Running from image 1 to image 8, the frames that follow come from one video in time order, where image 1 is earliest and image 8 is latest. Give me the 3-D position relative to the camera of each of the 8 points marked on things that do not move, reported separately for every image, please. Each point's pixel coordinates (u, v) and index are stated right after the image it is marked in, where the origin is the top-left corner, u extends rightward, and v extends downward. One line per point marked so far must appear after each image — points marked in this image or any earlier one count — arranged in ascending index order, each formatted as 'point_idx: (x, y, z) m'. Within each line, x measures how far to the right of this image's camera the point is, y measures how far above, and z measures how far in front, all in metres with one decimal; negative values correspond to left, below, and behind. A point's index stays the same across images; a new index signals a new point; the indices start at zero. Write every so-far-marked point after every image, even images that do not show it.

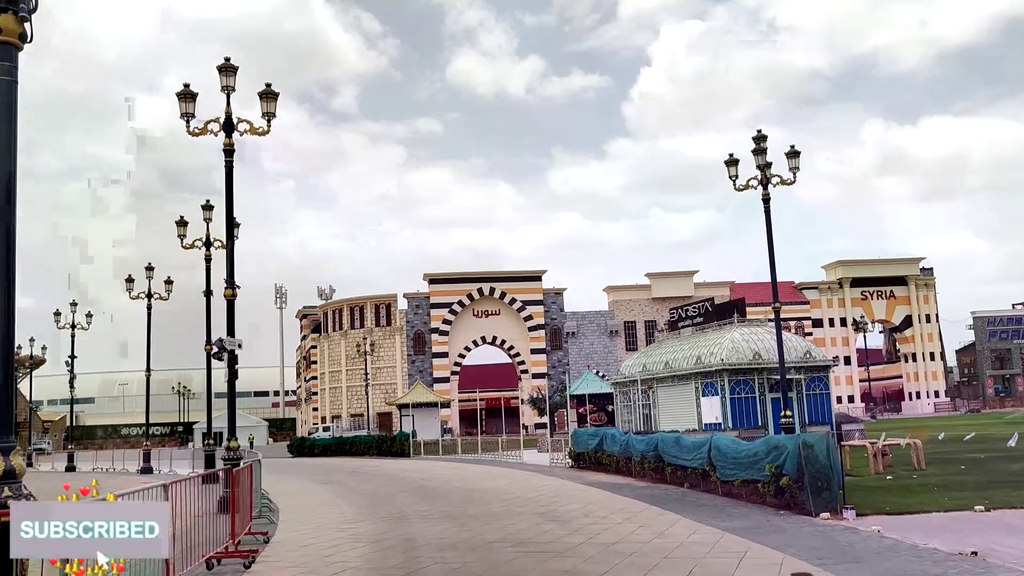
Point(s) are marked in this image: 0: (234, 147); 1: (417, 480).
0: (-4.2, +2.1, +14.4) m
1: (-2.0, -4.0, +20.0) m
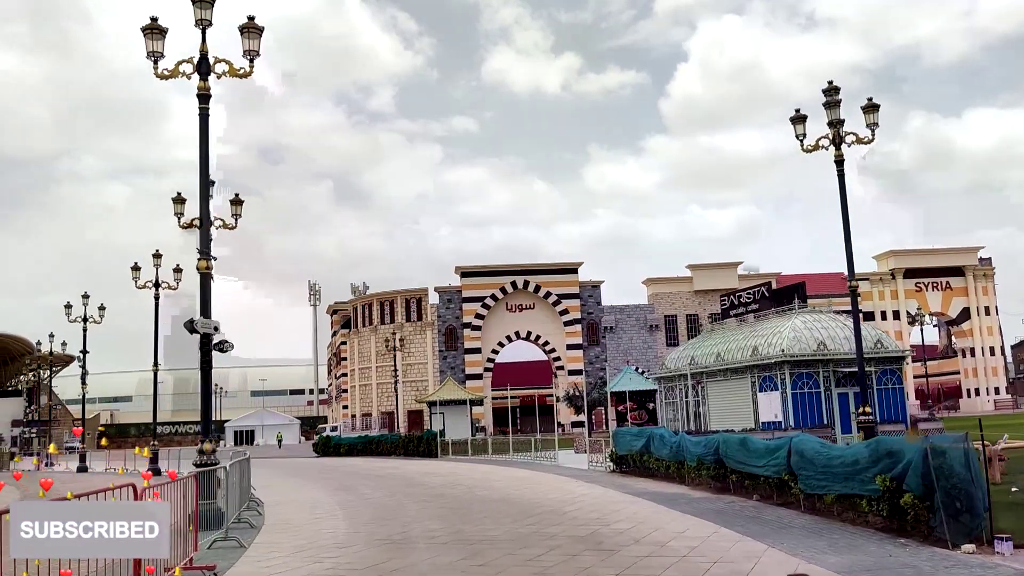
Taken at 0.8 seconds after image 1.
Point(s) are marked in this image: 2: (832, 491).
0: (-3.8, +2.5, +12.1) m
1: (-1.4, -3.6, +17.6) m
2: (+3.1, -2.0, +9.4) m
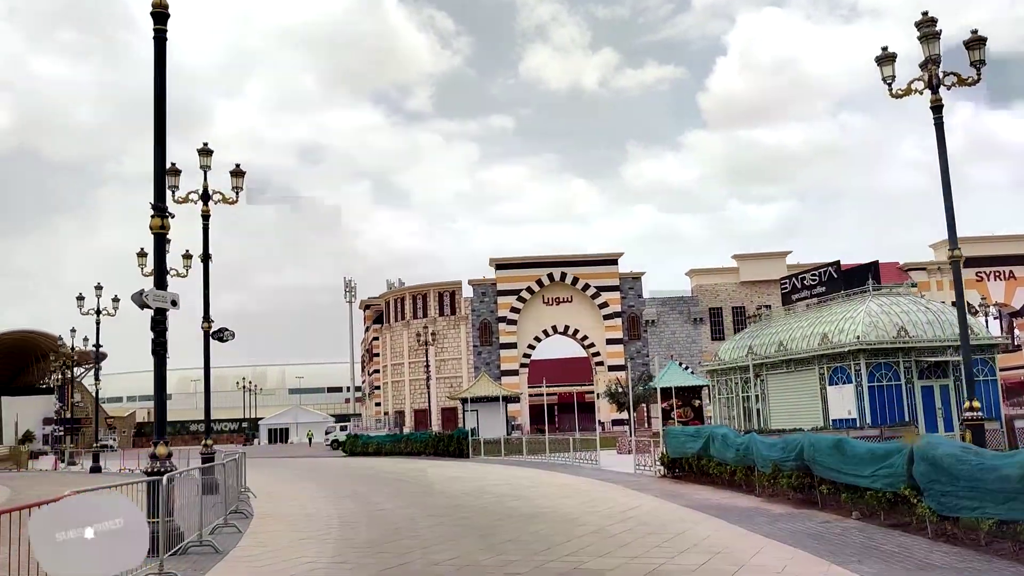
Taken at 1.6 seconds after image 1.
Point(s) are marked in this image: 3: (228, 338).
0: (-3.5, +2.8, +9.7) m
1: (-0.8, -3.3, +15.2) m
2: (+3.4, -1.6, +6.8) m
3: (-5.5, -1.0, +18.7) m
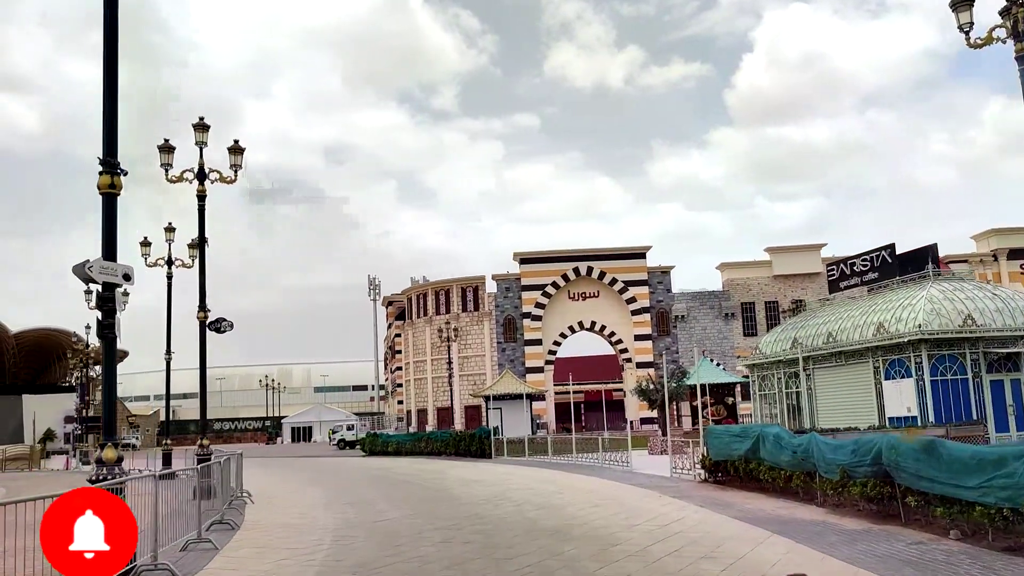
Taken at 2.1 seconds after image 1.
0: (-3.3, +3.1, +8.2) m
1: (-0.5, -3.0, +13.5) m
2: (+3.4, -1.3, +5.1) m
3: (-5.1, -0.7, +17.2) m
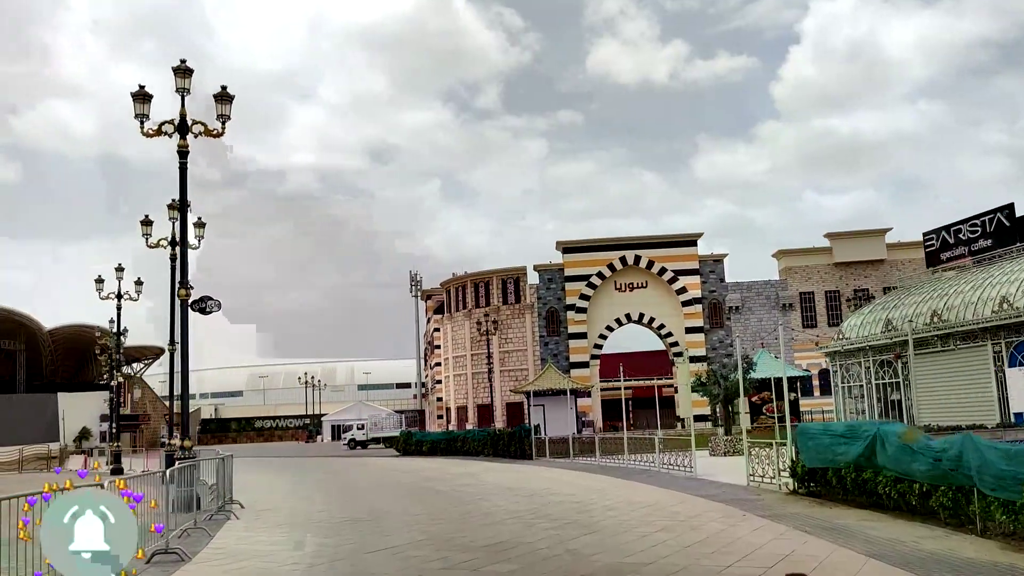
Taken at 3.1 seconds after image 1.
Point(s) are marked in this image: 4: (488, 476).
0: (-3.2, +3.5, +5.4) m
1: (-0.1, -2.6, +10.6) m
2: (+3.5, -0.9, +2.0) m
3: (-4.5, -0.3, +14.5) m
4: (-0.5, -3.9, +19.8) m
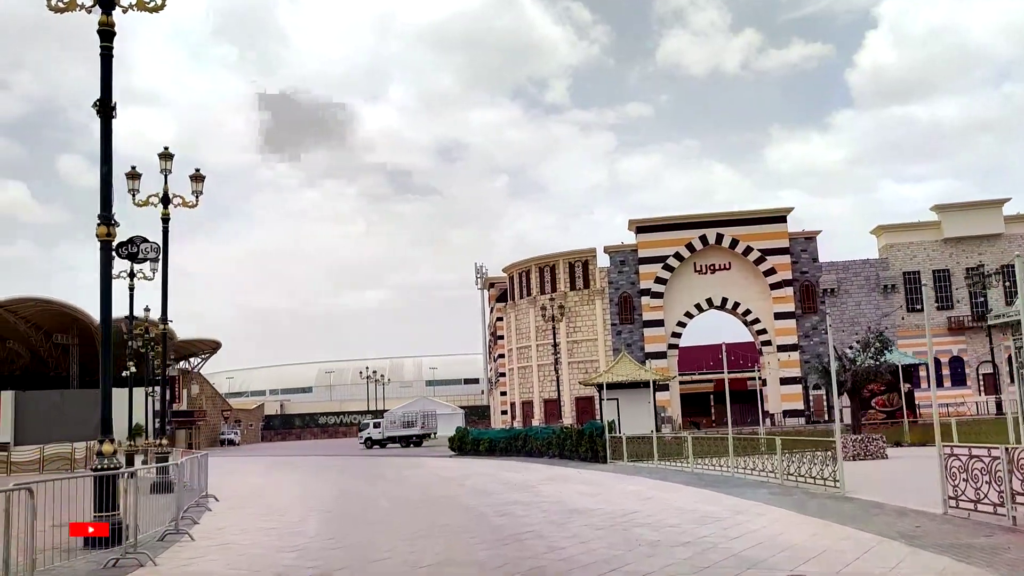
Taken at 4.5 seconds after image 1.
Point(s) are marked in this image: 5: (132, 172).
0: (-3.2, +4.1, +1.0) m
1: (+0.3, -1.9, +6.0) m
2: (+3.2, -0.2, -2.8) m
3: (-3.8, +0.3, +10.2) m
4: (+0.6, -3.1, +15.2) m
5: (-7.4, +2.2, +18.7) m
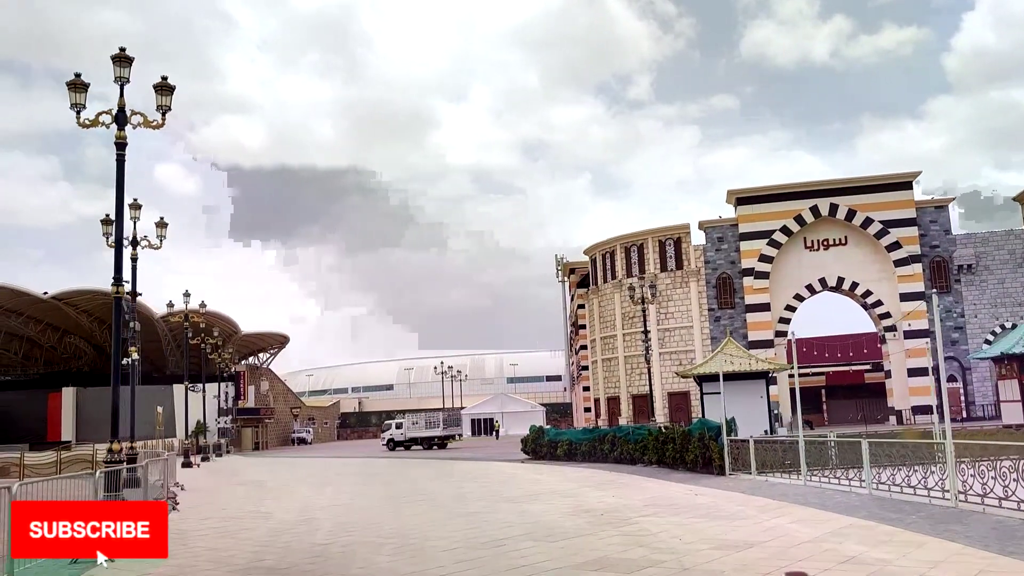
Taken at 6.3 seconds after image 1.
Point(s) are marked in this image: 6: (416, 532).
0: (-3.7, +4.8, -4.2) m
1: (+0.4, -1.1, +0.5) m
2: (+2.5, +0.6, -8.6) m
3: (-3.5, +1.1, +5.0) m
4: (+1.4, -2.3, +9.7) m
5: (-6.3, +3.0, +13.8) m
6: (-1.1, -2.5, +10.1) m
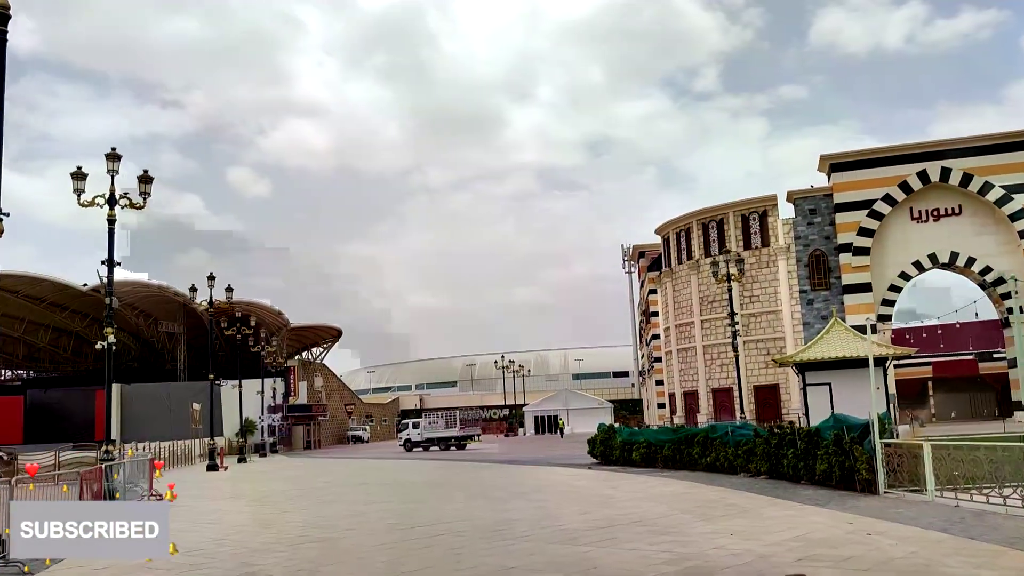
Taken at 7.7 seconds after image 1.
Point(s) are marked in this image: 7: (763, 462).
0: (-4.4, +5.4, -8.6) m
1: (0.0, -0.5, -4.2) m
2: (+1.5, +1.2, -13.4) m
3: (-3.5, +1.7, +0.6) m
4: (+1.7, -1.7, +4.9) m
5: (-5.7, +3.6, +9.5) m
6: (-0.7, -1.8, +5.5) m
7: (+4.0, -2.7, +15.4) m
